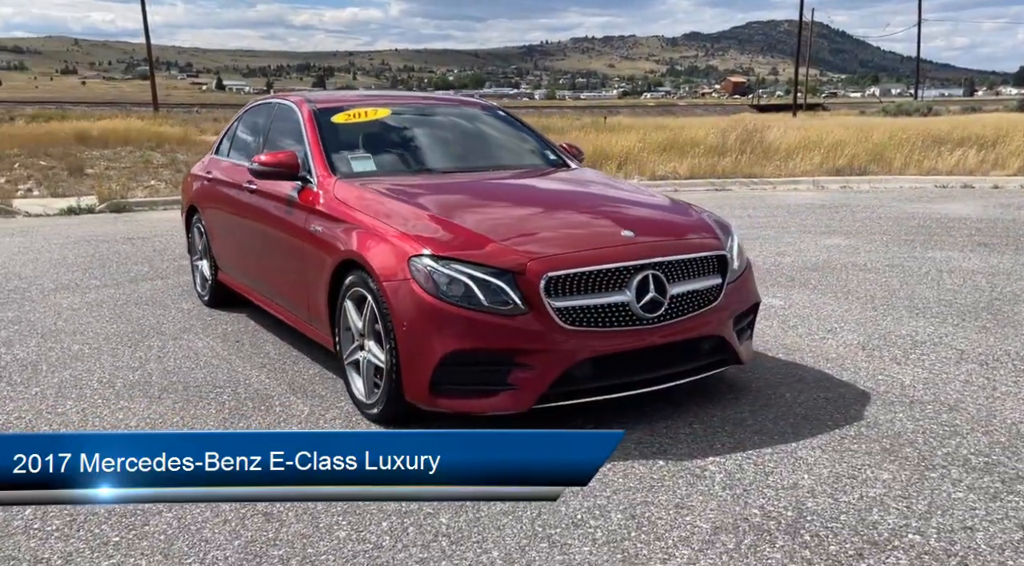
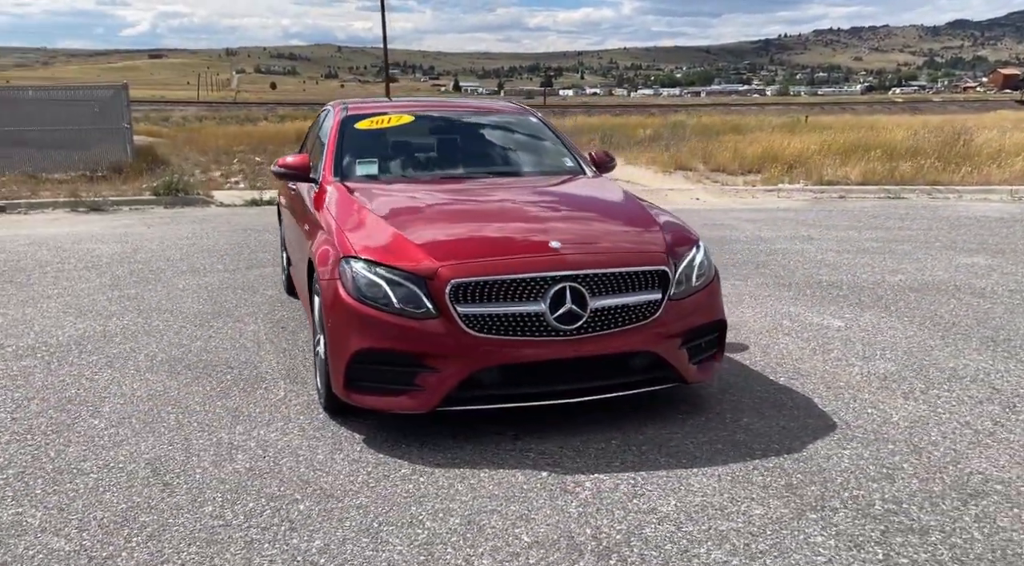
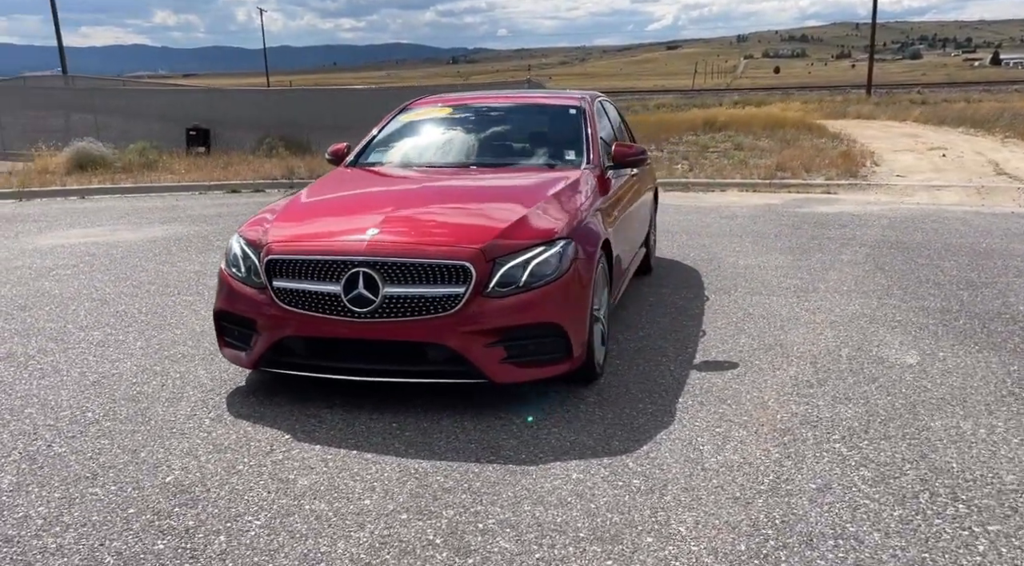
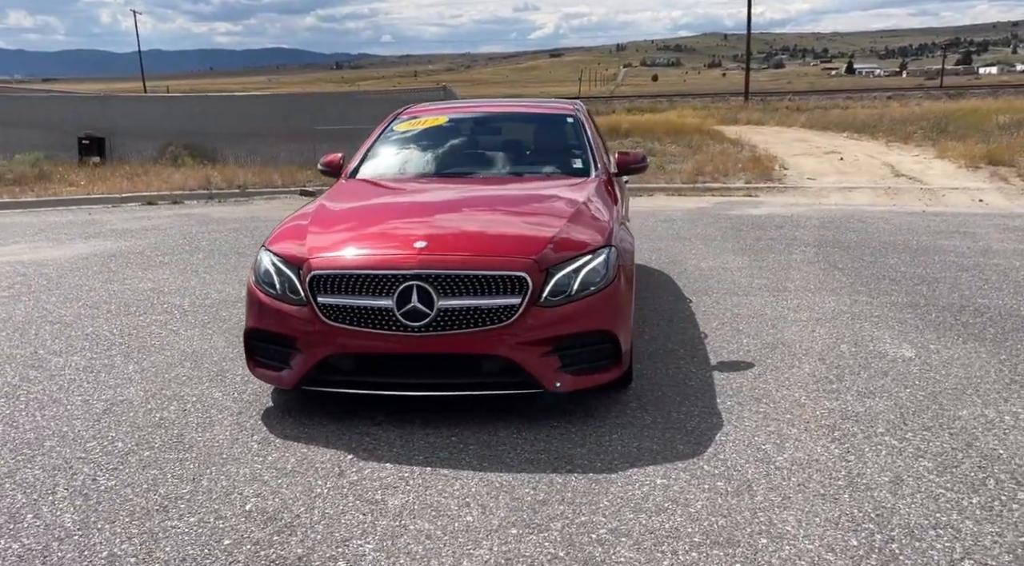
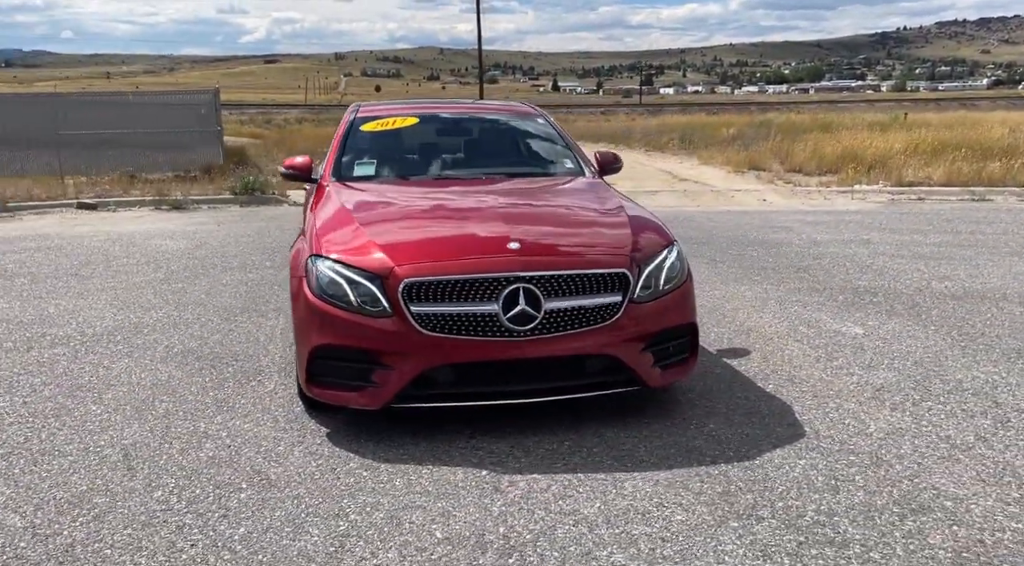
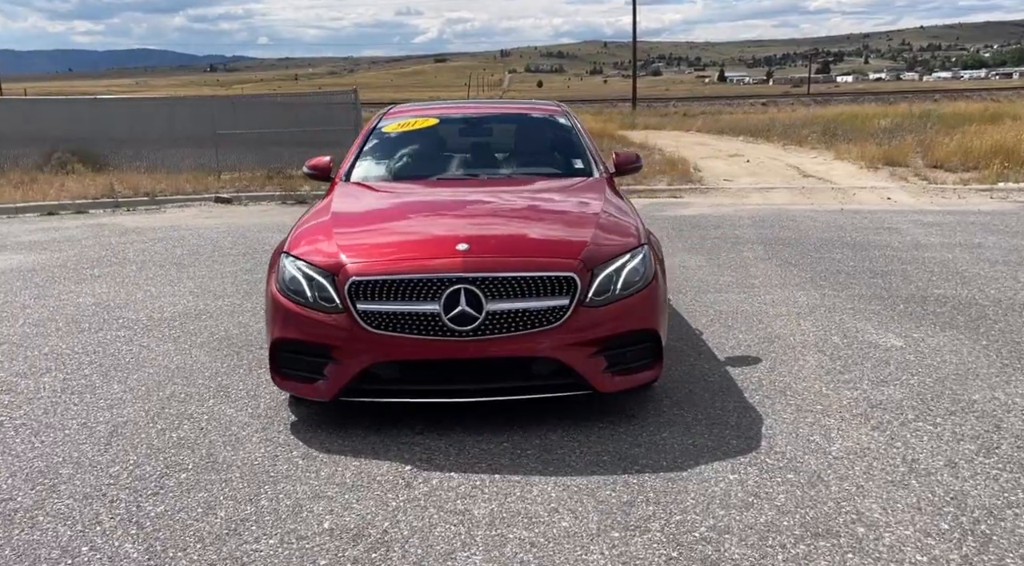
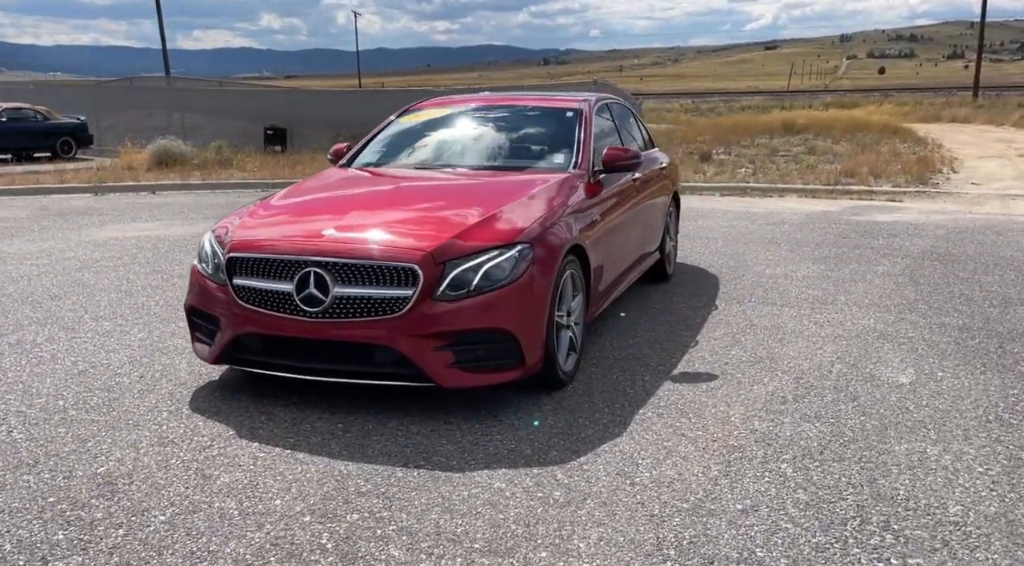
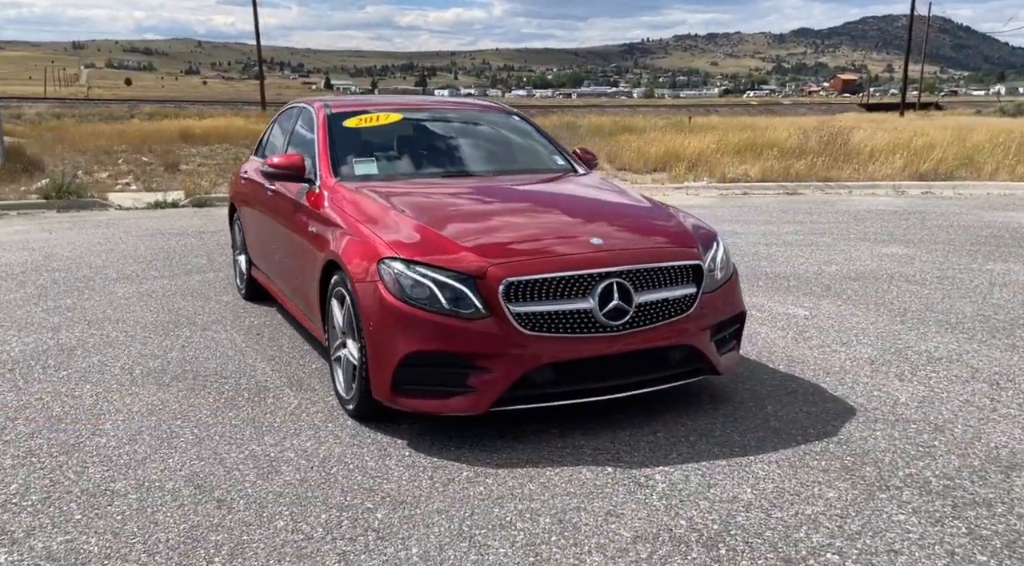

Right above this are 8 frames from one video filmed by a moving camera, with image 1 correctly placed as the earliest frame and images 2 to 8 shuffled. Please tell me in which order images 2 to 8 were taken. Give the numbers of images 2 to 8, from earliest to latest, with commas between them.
8, 2, 5, 6, 4, 3, 7
